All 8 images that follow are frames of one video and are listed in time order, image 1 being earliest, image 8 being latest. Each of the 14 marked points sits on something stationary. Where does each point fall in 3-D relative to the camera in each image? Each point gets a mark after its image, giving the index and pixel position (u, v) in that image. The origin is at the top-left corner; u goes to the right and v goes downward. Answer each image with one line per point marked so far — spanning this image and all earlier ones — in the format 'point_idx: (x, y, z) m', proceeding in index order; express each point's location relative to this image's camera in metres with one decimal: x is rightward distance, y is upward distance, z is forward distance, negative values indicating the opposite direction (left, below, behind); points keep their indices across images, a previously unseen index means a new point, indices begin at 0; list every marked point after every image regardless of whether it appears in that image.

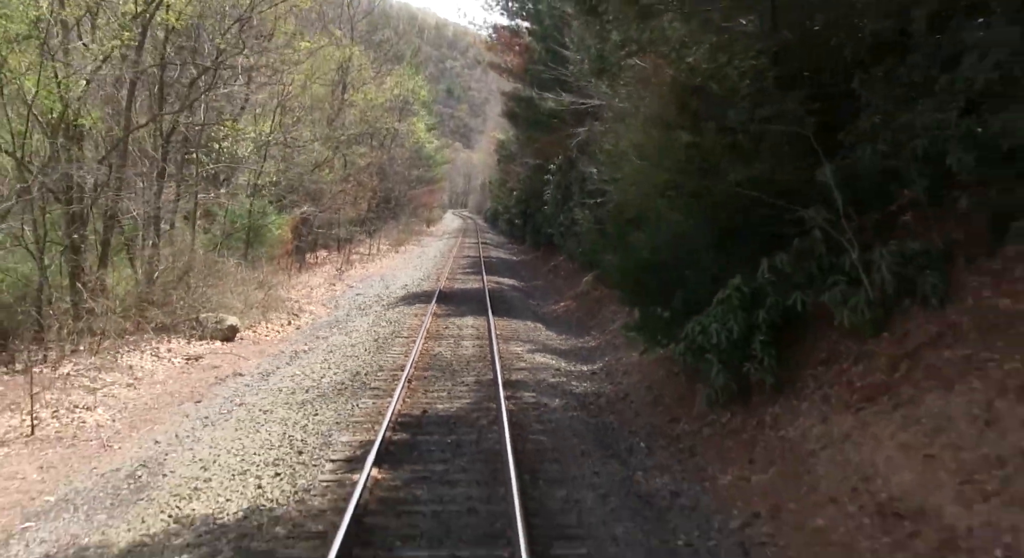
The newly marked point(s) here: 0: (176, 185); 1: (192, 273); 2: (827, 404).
0: (-7.4, +2.1, +18.5) m
1: (-7.1, +0.1, +19.1) m
2: (+3.2, -1.2, +8.5) m
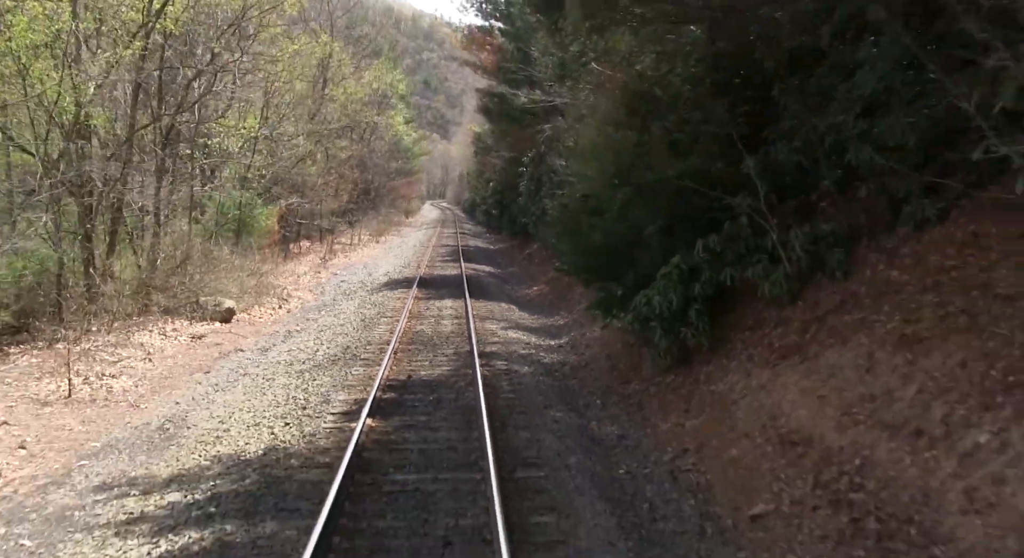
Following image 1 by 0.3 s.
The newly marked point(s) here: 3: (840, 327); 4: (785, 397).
0: (-8.0, +2.4, +19.8) m
1: (-7.7, +0.5, +20.4) m
2: (+2.8, -0.9, +10.1) m
3: (+3.5, -0.4, +9.2) m
4: (+2.8, -1.2, +8.8) m
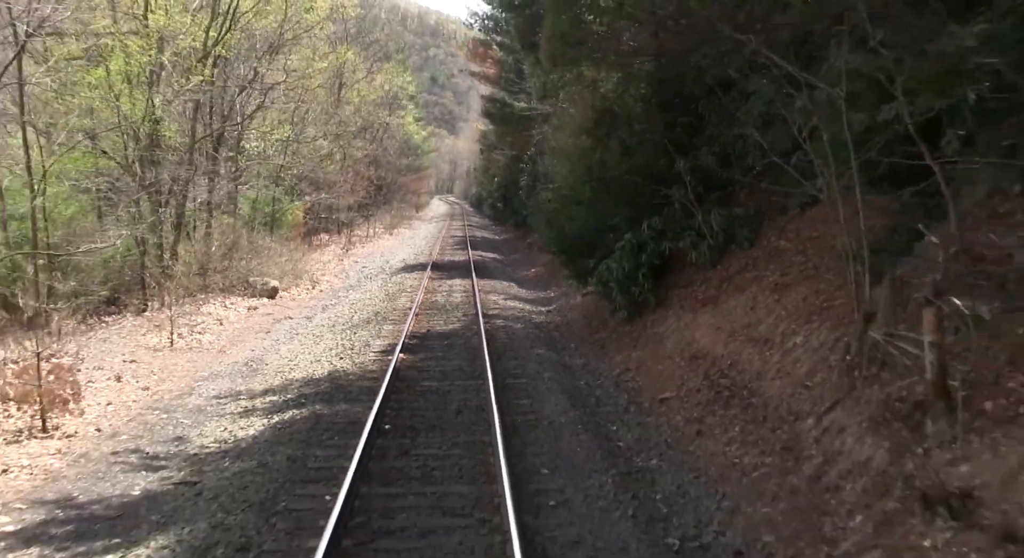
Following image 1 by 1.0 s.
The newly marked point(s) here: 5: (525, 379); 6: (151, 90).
0: (-8.0, +2.8, +23.4) m
1: (-7.8, +0.9, +24.1) m
2: (+2.7, -0.4, +13.7) m
3: (+3.4, 0.0, +12.7) m
4: (+2.7, -0.7, +12.4) m
5: (+0.2, -1.4, +11.8) m
6: (-7.9, +4.1, +18.3) m
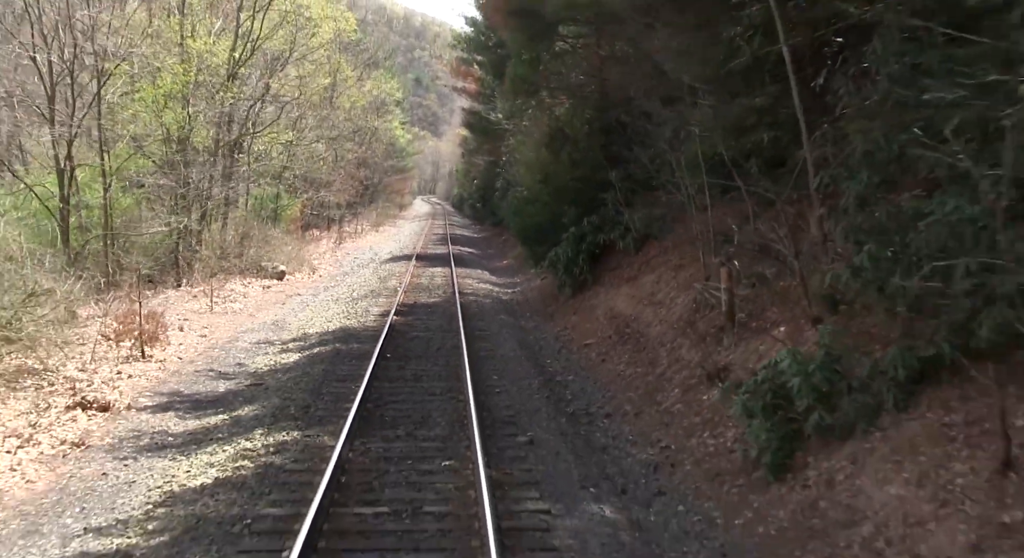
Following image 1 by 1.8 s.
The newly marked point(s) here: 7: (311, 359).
0: (-8.8, +3.3, +27.3) m
1: (-8.6, +1.4, +28.0) m
2: (+2.1, -0.1, +17.8) m
3: (+2.8, +0.4, +16.9) m
4: (+2.1, -0.4, +16.5) m
5: (-0.4, -1.0, +15.9) m
6: (-8.6, +4.6, +22.2) m
7: (-3.3, -1.3, +13.7) m
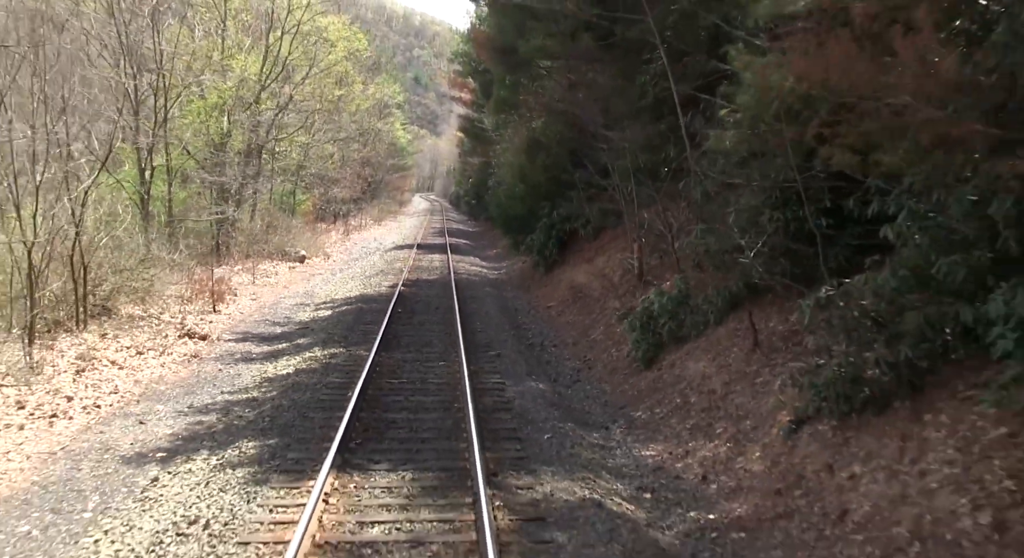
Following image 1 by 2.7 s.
0: (-9.3, +3.9, +31.8) m
1: (-9.1, +2.0, +32.5) m
2: (+1.6, +0.4, +22.4) m
3: (+2.4, +0.9, +21.5) m
4: (+1.7, +0.1, +21.1) m
5: (-0.9, -0.5, +20.4) m
6: (-9.0, +5.2, +26.7) m
7: (-3.7, -0.7, +18.3) m
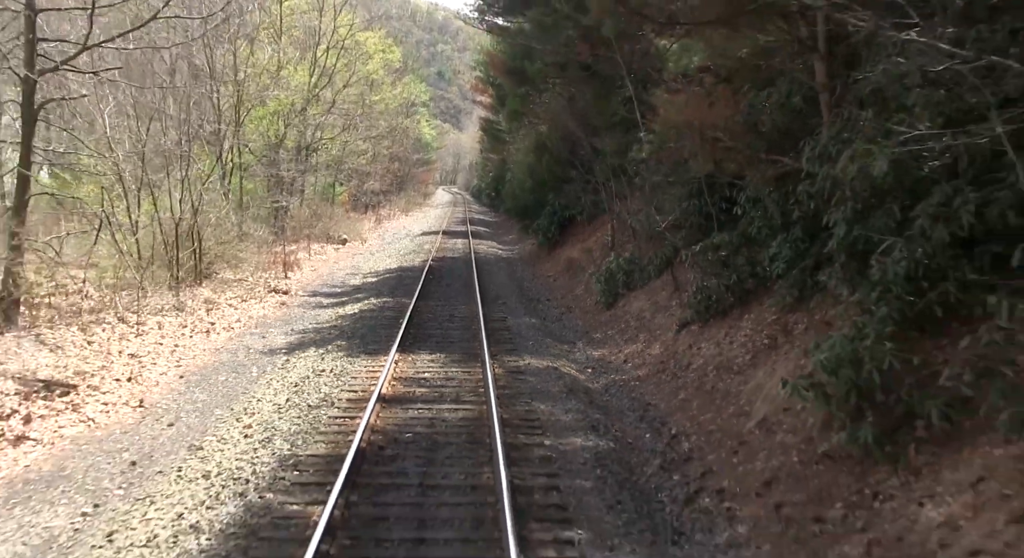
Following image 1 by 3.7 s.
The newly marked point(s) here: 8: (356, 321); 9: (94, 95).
0: (-8.7, +4.8, +37.0) m
1: (-8.5, +2.9, +37.7) m
2: (+1.9, +1.1, +27.3) m
3: (+2.6, +1.6, +26.4) m
4: (+1.9, +0.9, +26.0) m
5: (-0.6, +0.3, +25.4) m
6: (-8.6, +6.1, +31.9) m
7: (-3.5, 0.0, +23.3) m
8: (-3.0, -0.8, +16.2) m
9: (-8.1, +3.5, +16.3) m
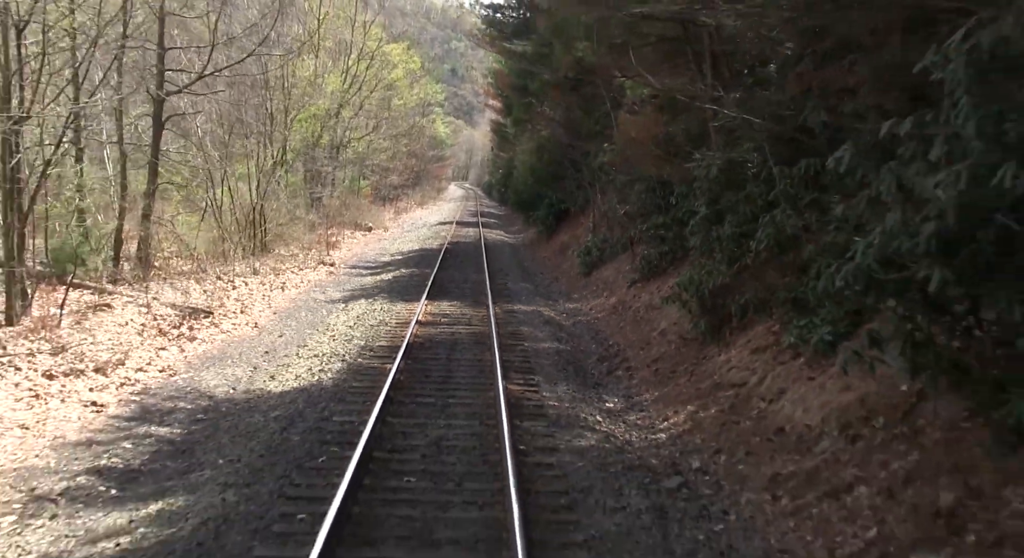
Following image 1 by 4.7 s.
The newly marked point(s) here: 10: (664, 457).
0: (-8.4, +5.6, +42.0) m
1: (-8.2, +3.7, +42.7) m
2: (+2.1, +1.8, +32.2) m
3: (+2.8, +2.3, +31.3) m
4: (+2.0, +1.5, +30.9) m
5: (-0.5, +1.0, +30.4) m
6: (-8.3, +6.9, +36.9) m
7: (-3.4, +0.7, +28.3) m
8: (-3.0, -0.1, +21.2) m
9: (-8.1, +4.3, +21.4) m
10: (+1.5, -1.7, +8.3) m
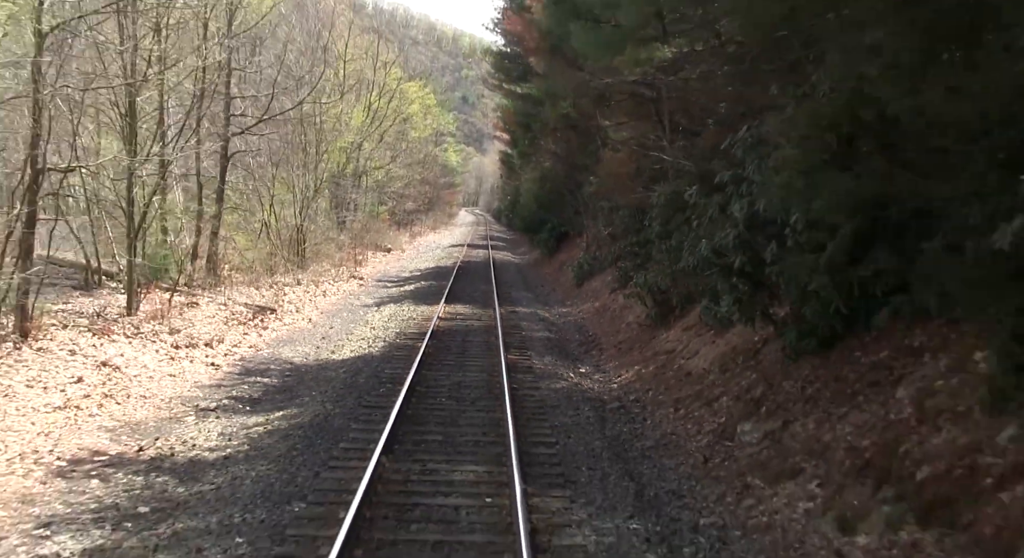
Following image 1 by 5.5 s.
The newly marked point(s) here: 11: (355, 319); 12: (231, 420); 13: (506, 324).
0: (-8.0, +4.7, +46.2) m
1: (-7.9, +2.8, +46.8) m
2: (+2.3, +1.2, +36.1) m
3: (+3.0, +1.6, +35.2) m
4: (+2.2, +0.9, +34.9) m
5: (-0.3, +0.4, +34.3) m
6: (-8.0, +6.1, +41.1) m
7: (-3.2, +0.2, +32.3) m
8: (-2.9, -0.4, +25.1) m
9: (-8.0, +4.0, +25.5) m
10: (+1.4, -1.7, +12.1) m
11: (-3.7, -0.9, +19.7) m
12: (-3.5, -1.8, +10.6) m
13: (-0.1, -1.0, +18.5) m
